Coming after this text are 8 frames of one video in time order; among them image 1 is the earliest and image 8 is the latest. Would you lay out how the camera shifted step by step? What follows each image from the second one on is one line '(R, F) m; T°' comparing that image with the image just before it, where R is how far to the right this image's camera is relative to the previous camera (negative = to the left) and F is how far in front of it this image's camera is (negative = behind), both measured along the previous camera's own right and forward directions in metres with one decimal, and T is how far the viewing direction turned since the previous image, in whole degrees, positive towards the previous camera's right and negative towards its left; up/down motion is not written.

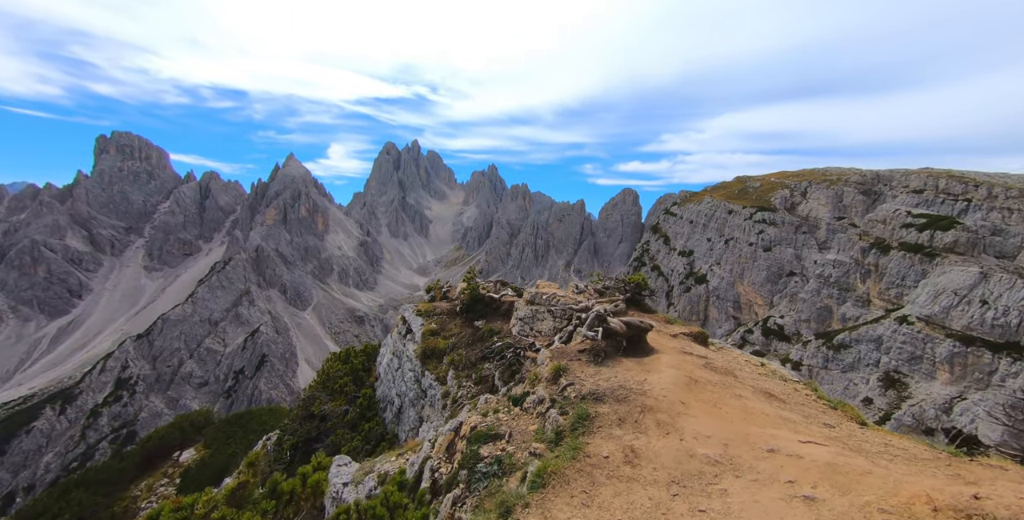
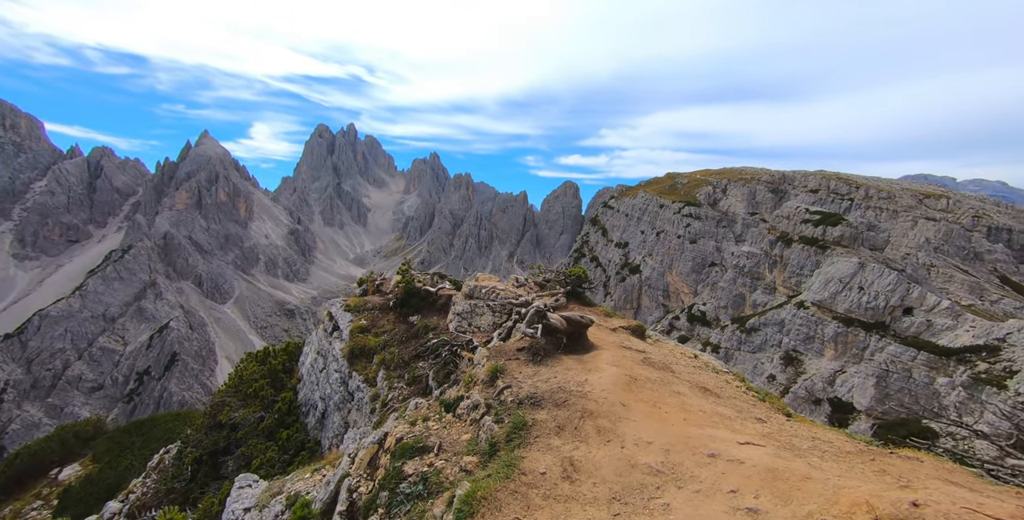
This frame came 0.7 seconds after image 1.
(+0.1, +0.4) m; +7°
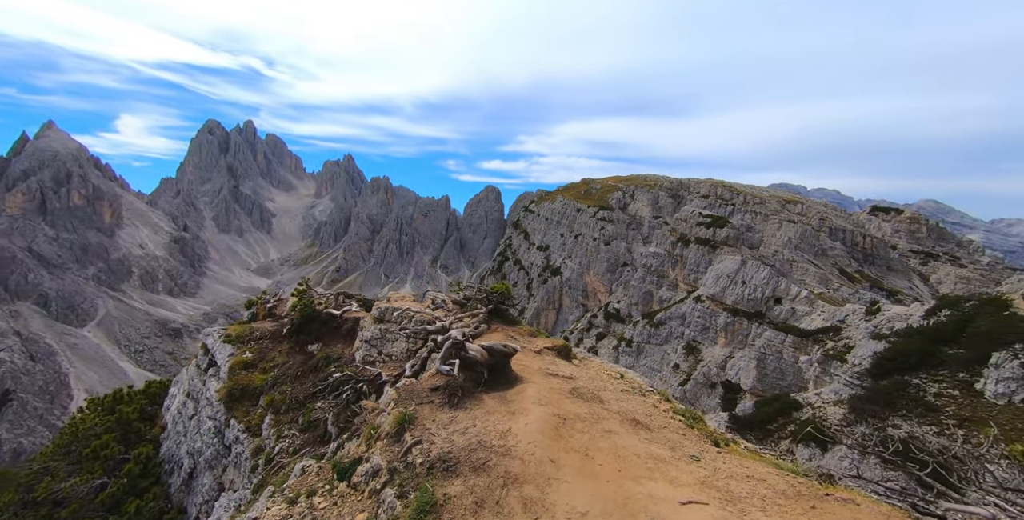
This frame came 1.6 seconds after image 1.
(+0.2, +0.9) m; +10°
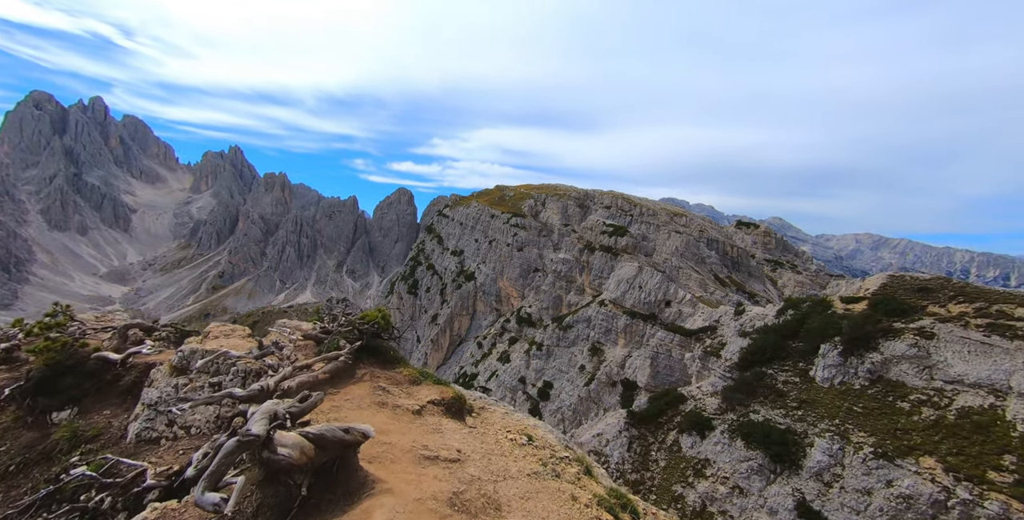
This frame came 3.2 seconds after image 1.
(+0.6, +1.2) m; +11°
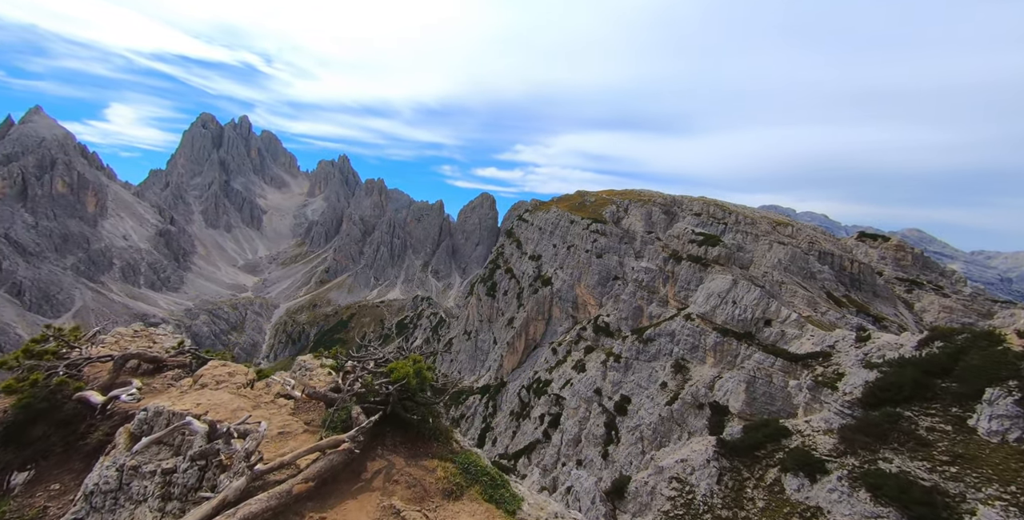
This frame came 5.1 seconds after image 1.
(-0.3, -1.2) m; -10°
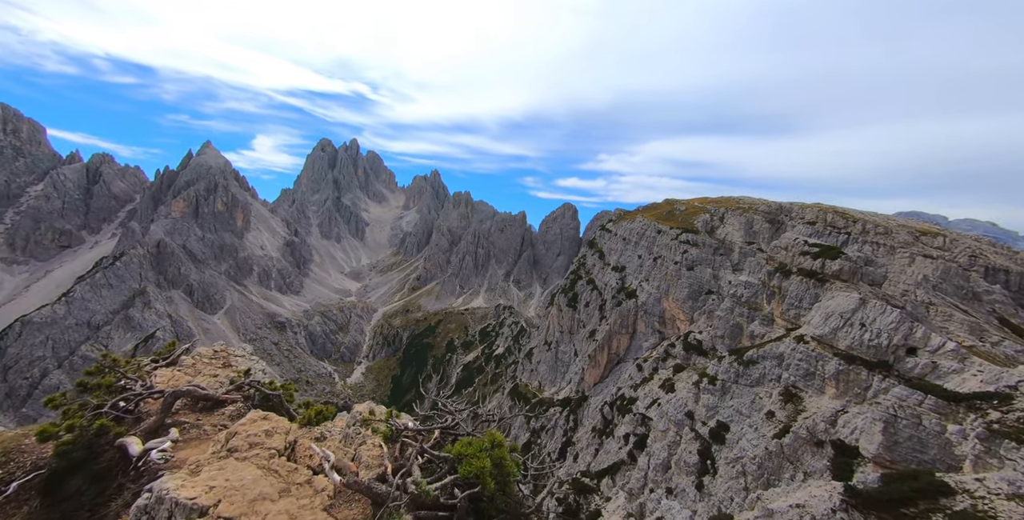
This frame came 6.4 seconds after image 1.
(-0.2, -0.9) m; -11°
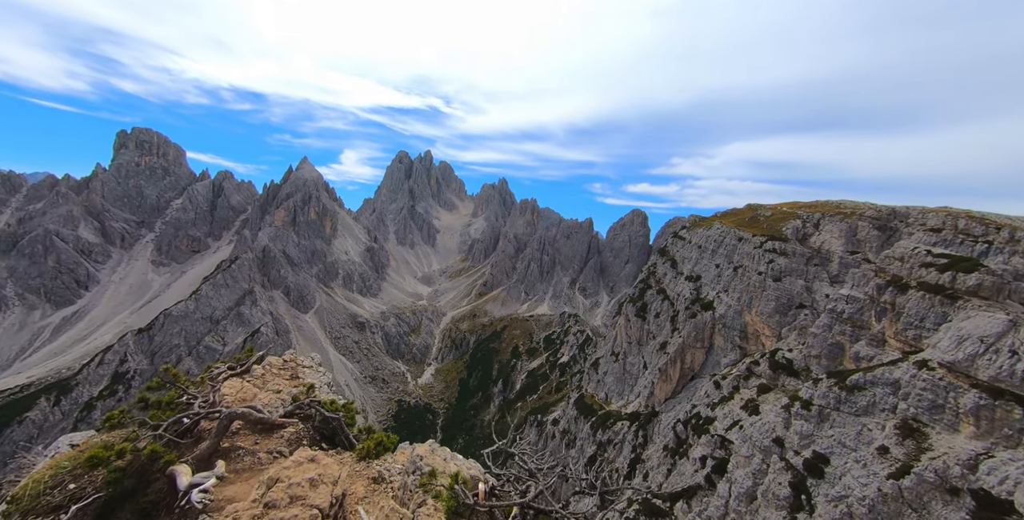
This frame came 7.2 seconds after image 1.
(-0.1, -0.4) m; -8°
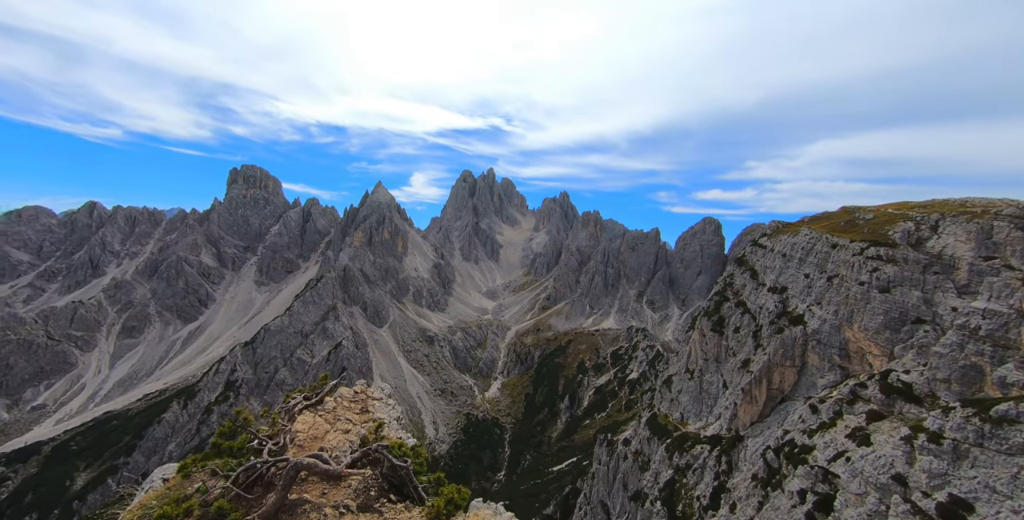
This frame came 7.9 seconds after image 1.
(-0.1, -0.3) m; -8°
